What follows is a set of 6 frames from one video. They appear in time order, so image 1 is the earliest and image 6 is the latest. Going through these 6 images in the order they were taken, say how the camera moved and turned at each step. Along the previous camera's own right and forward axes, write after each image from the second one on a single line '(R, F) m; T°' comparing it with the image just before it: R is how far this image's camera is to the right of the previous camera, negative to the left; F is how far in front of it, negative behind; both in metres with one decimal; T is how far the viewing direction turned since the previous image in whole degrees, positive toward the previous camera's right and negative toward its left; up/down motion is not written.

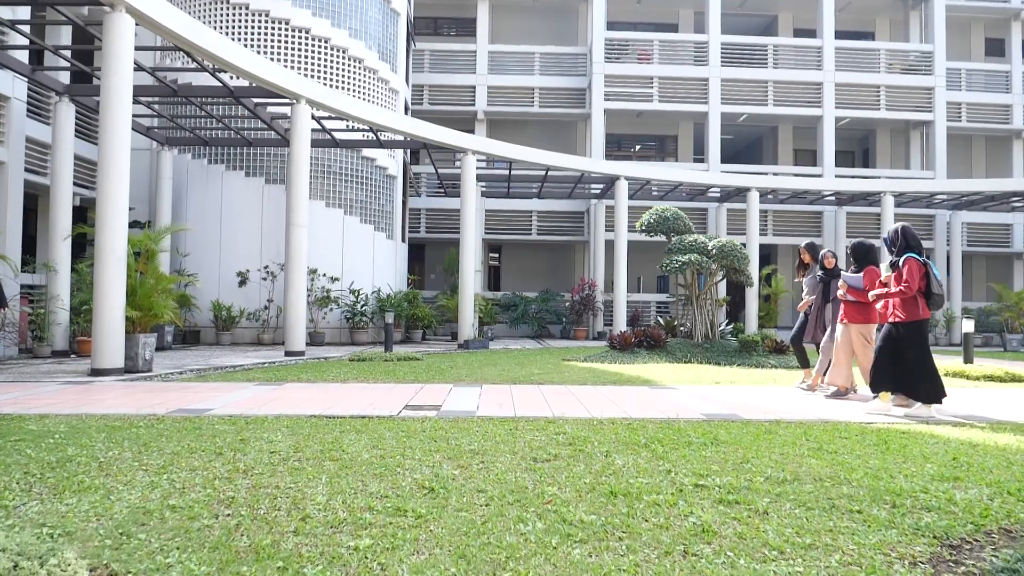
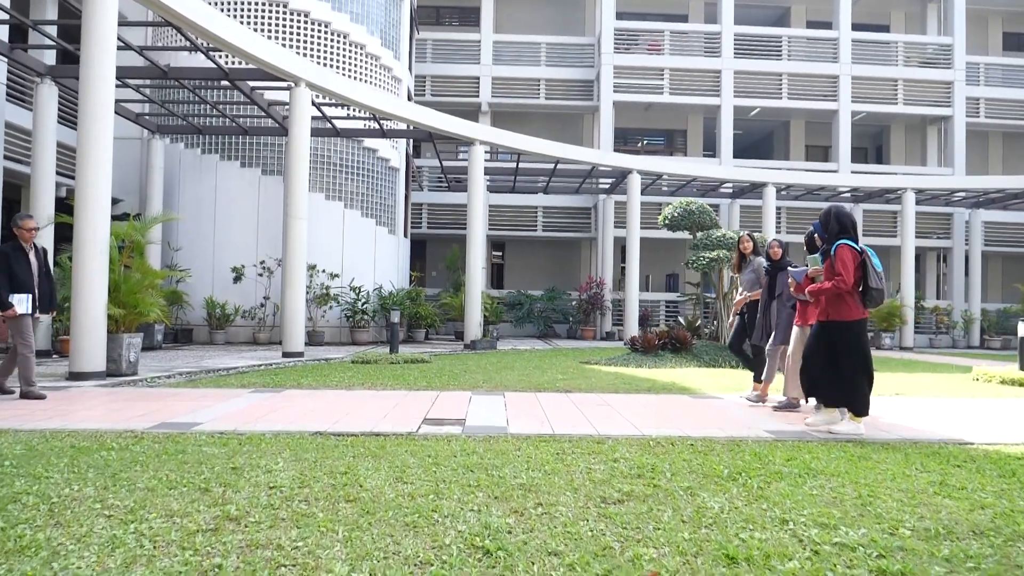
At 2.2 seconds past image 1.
(-0.3, +0.8) m; 0°
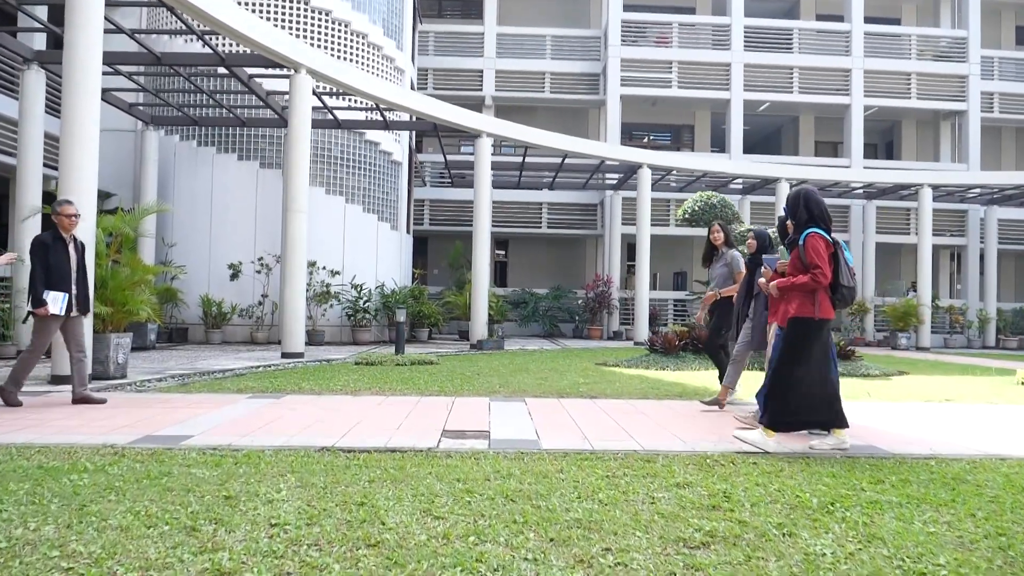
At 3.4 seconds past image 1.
(-0.2, +0.6) m; 0°
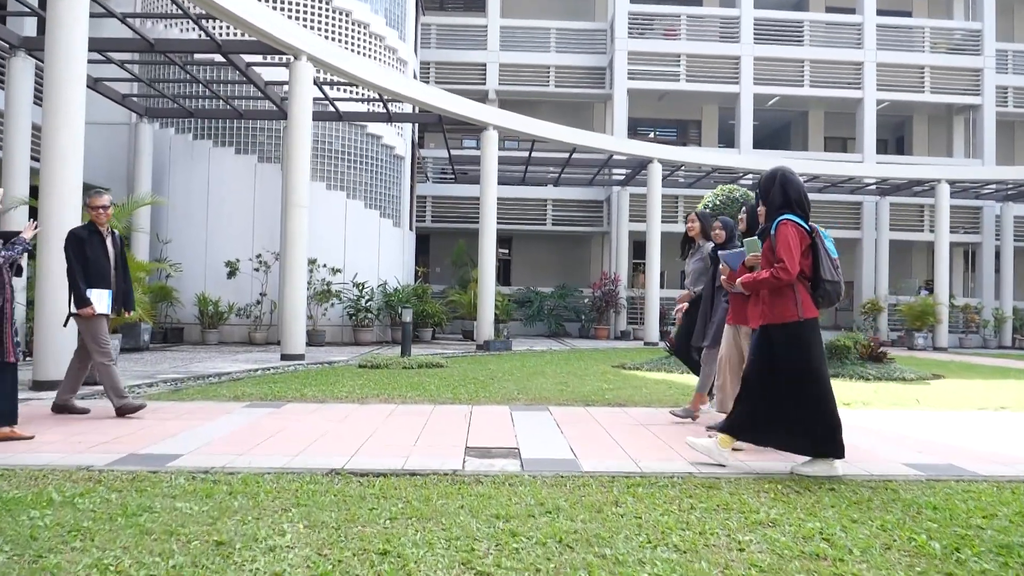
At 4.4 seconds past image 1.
(-0.2, +0.5) m; 0°
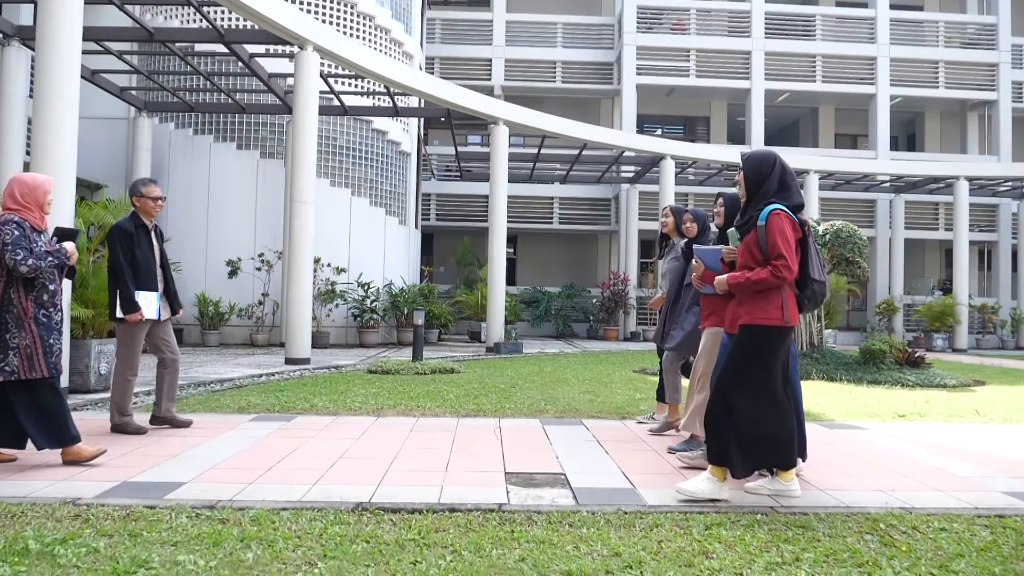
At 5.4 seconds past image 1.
(-0.2, +0.5) m; 0°
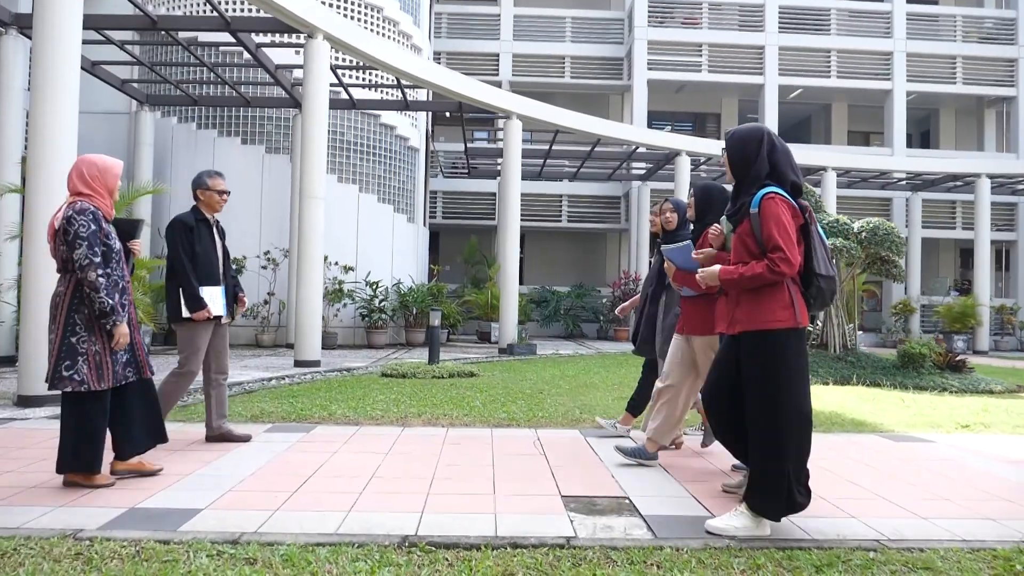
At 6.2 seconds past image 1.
(-0.3, +0.4) m; 0°
